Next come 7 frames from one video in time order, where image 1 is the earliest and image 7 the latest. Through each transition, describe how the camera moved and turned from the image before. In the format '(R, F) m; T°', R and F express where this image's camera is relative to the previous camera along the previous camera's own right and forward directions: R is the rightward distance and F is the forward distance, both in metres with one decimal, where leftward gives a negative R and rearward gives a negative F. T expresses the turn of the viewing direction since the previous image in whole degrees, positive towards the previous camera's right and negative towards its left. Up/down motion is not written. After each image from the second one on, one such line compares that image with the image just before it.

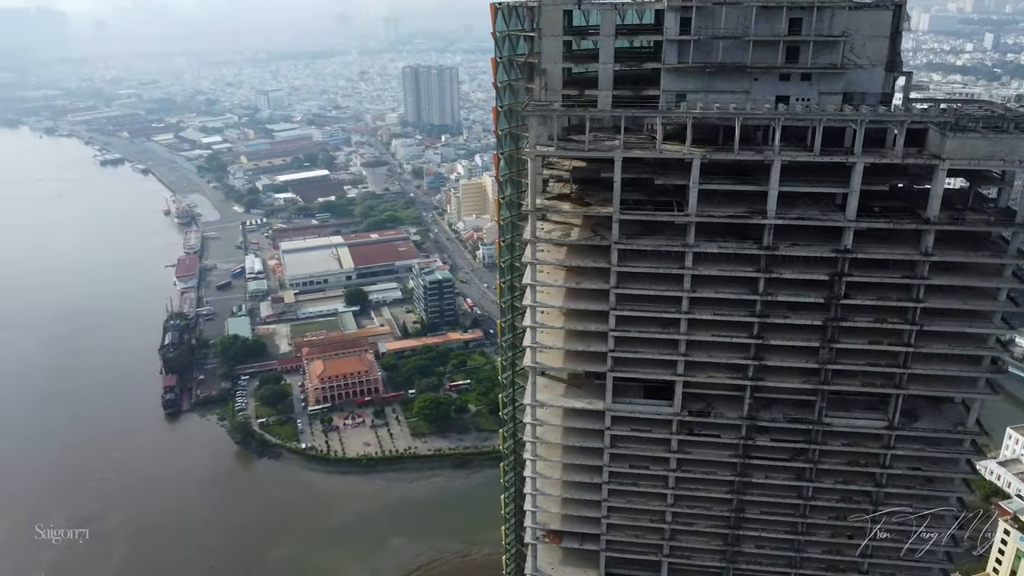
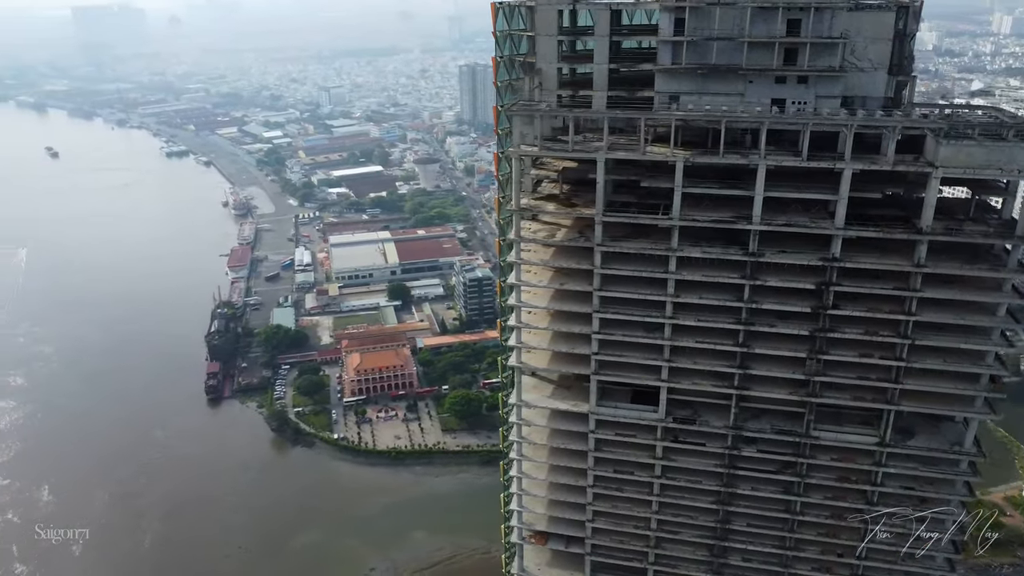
(+1.9, +0.1) m; -4°
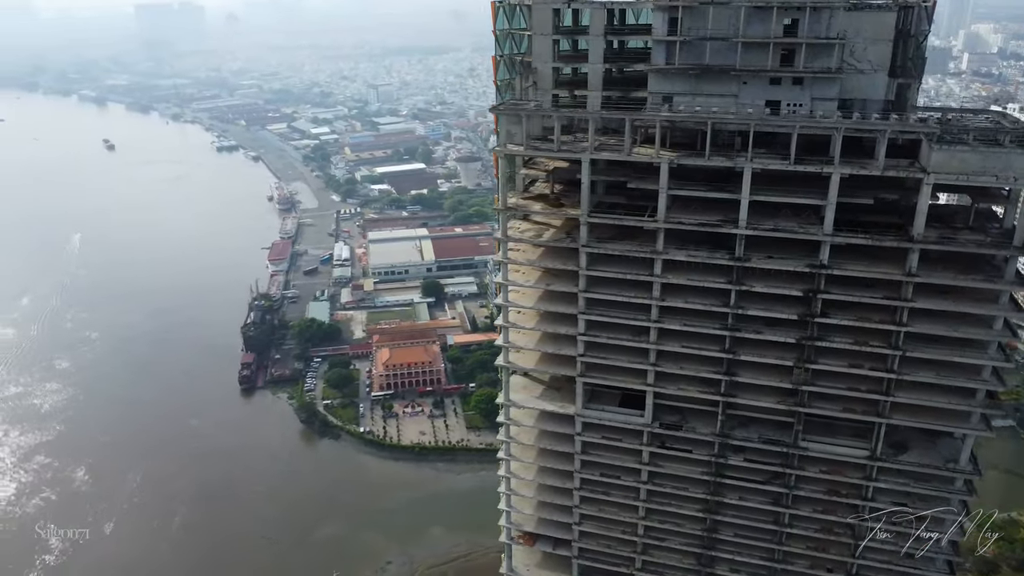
(+1.5, +0.1) m; -3°
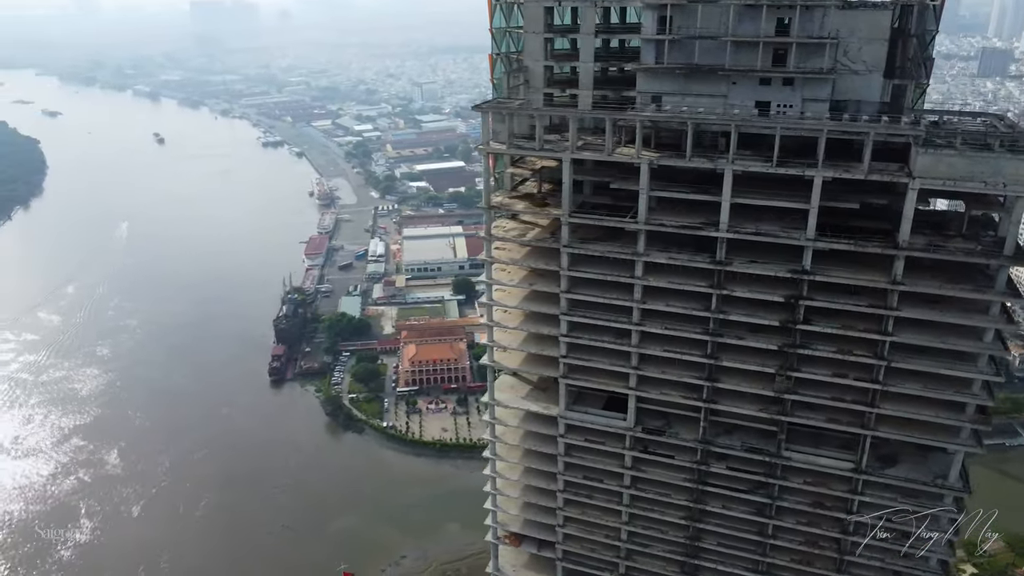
(+1.5, +0.1) m; -3°
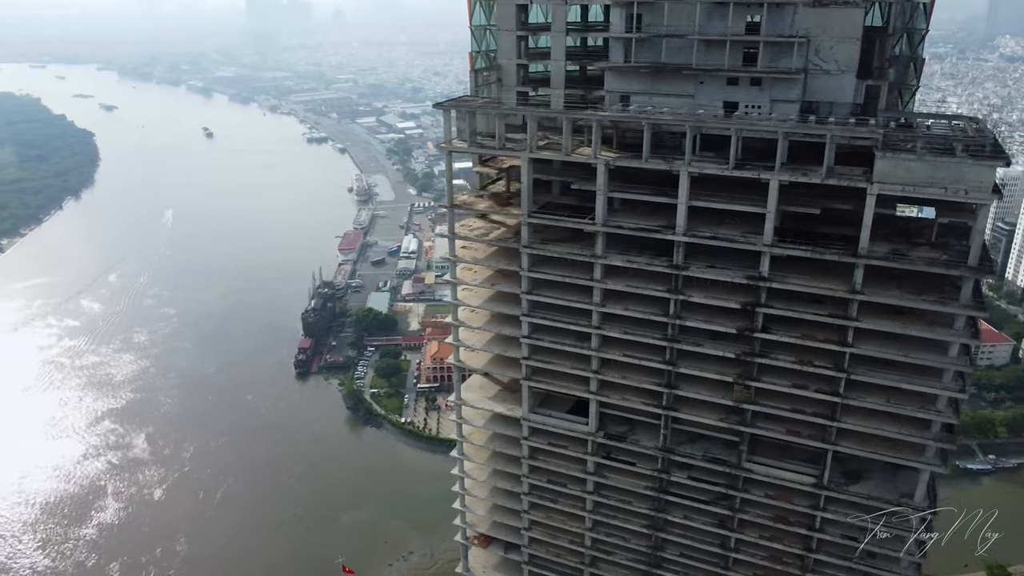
(+2.1, +0.3) m; -3°
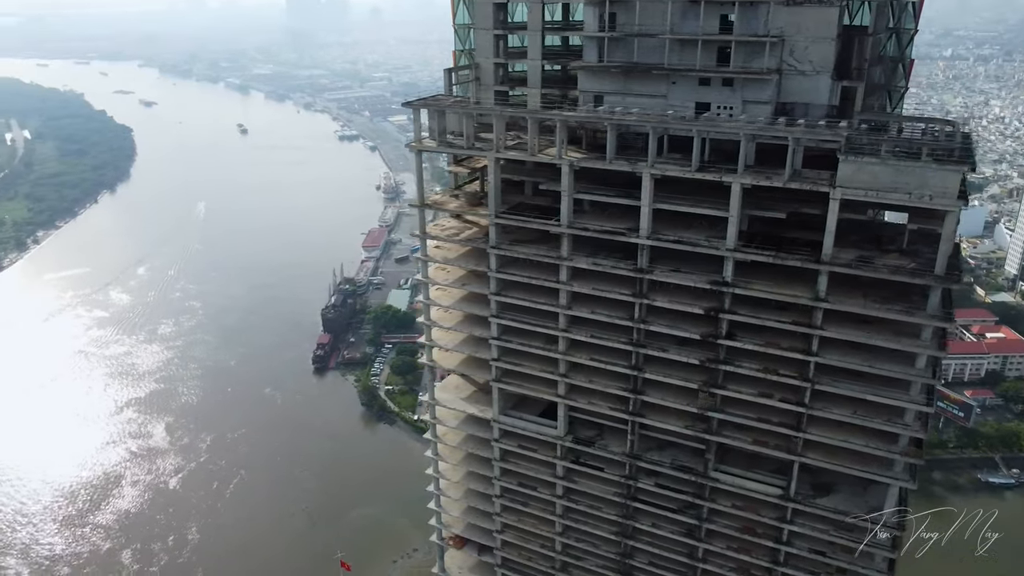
(+1.6, +0.2) m; -2°
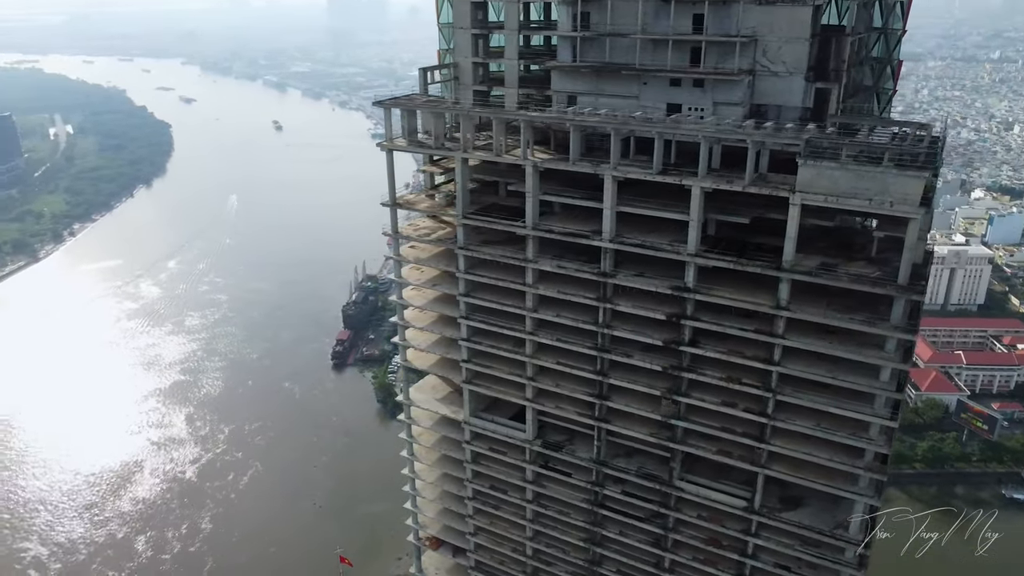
(+1.6, +0.2) m; -2°
